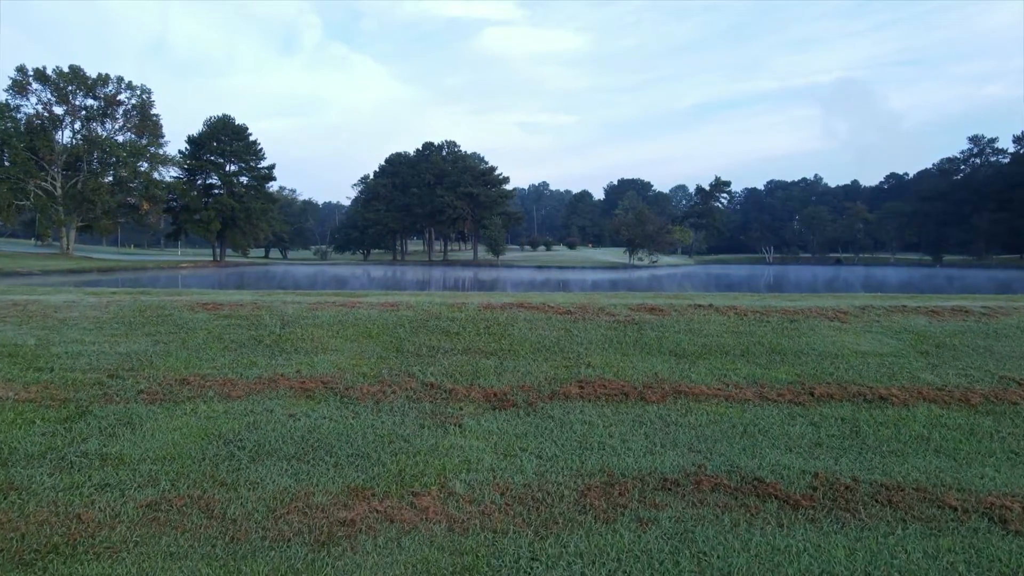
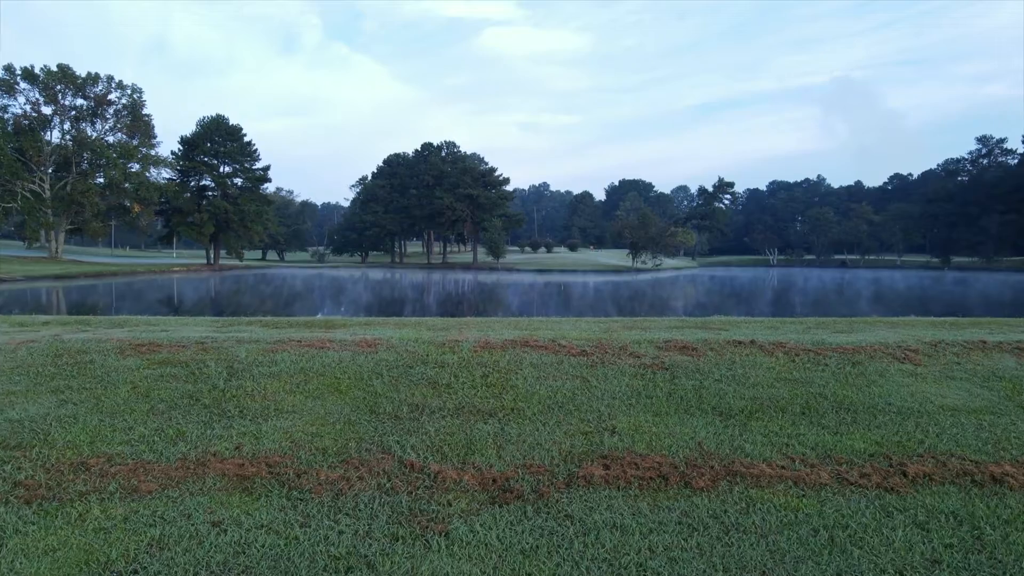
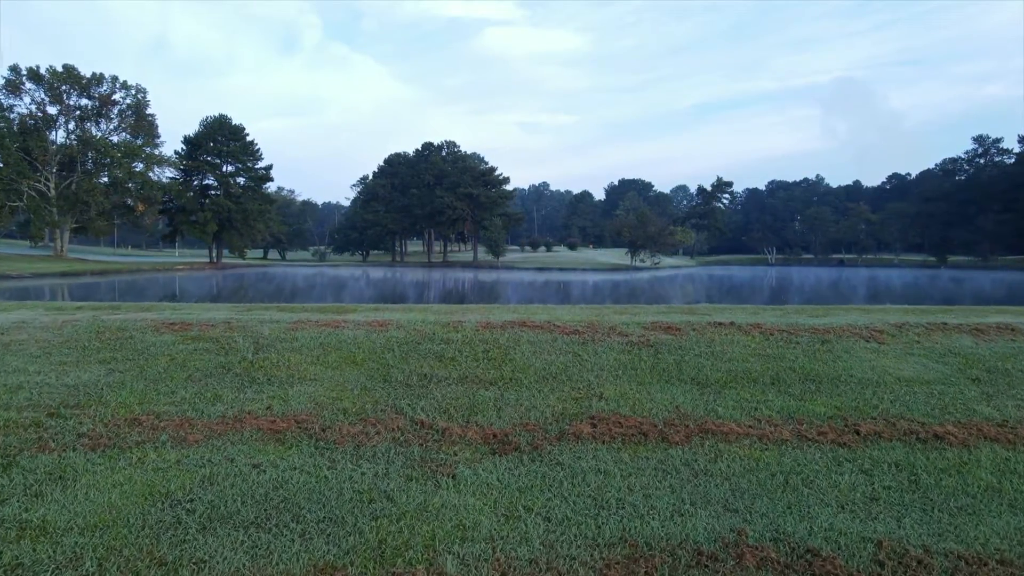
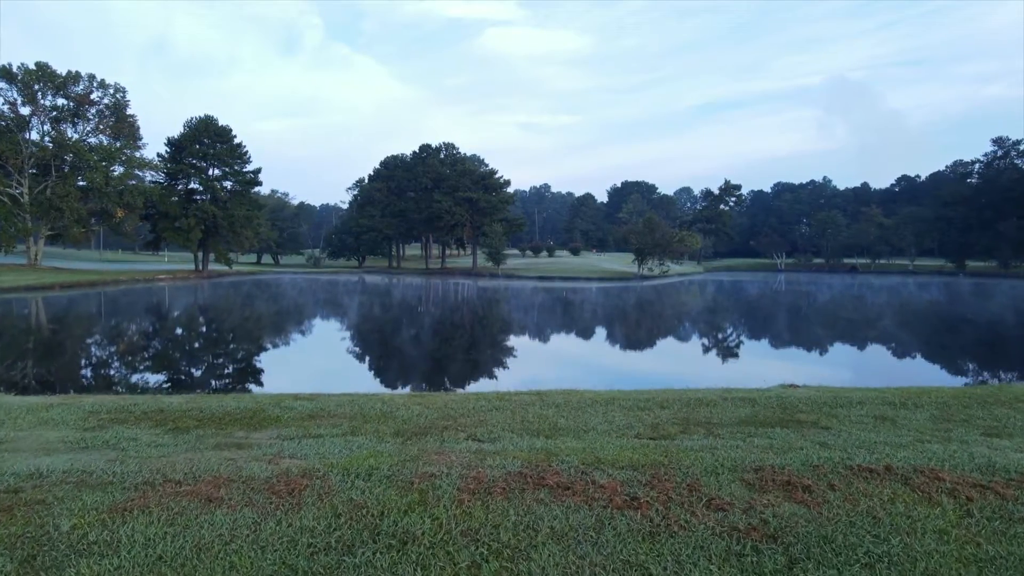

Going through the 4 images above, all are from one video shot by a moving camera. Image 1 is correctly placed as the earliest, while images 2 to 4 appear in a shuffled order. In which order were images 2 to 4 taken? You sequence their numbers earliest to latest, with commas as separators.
3, 2, 4
